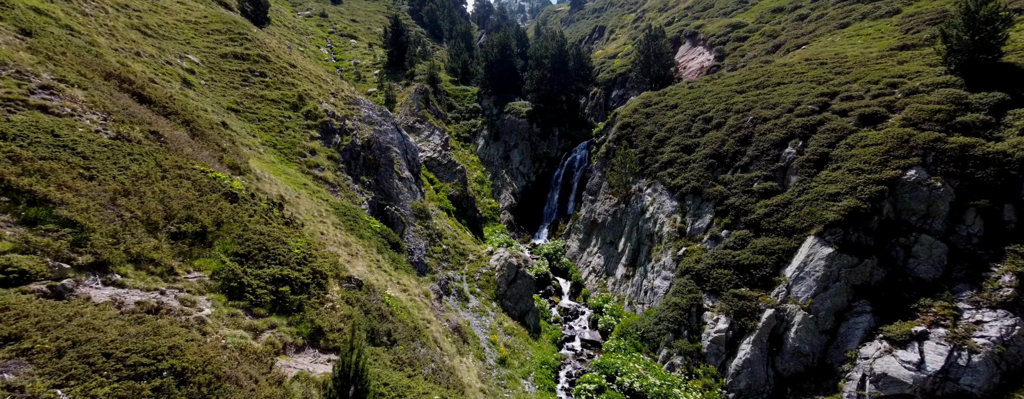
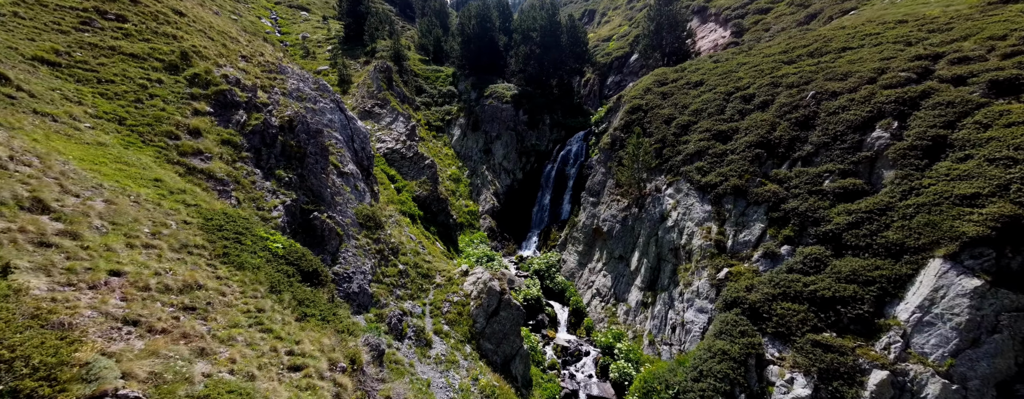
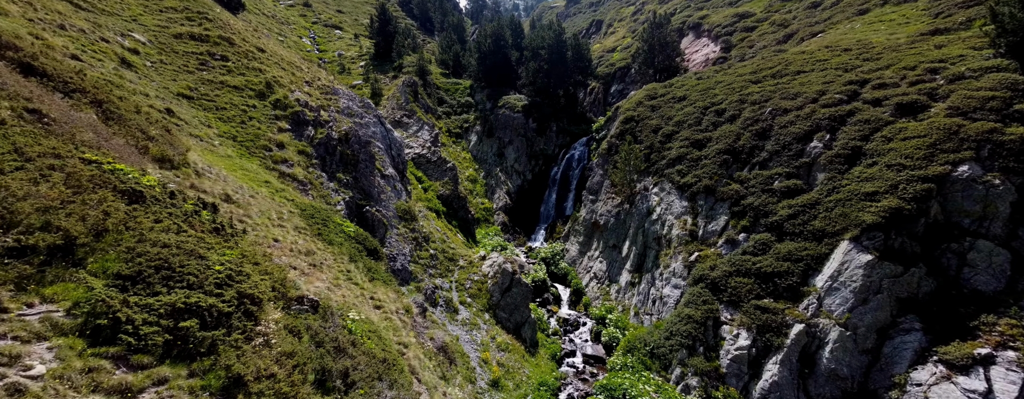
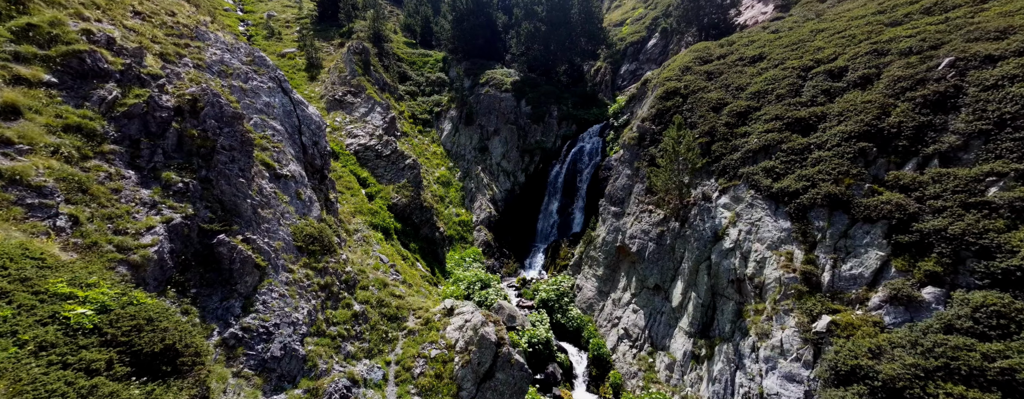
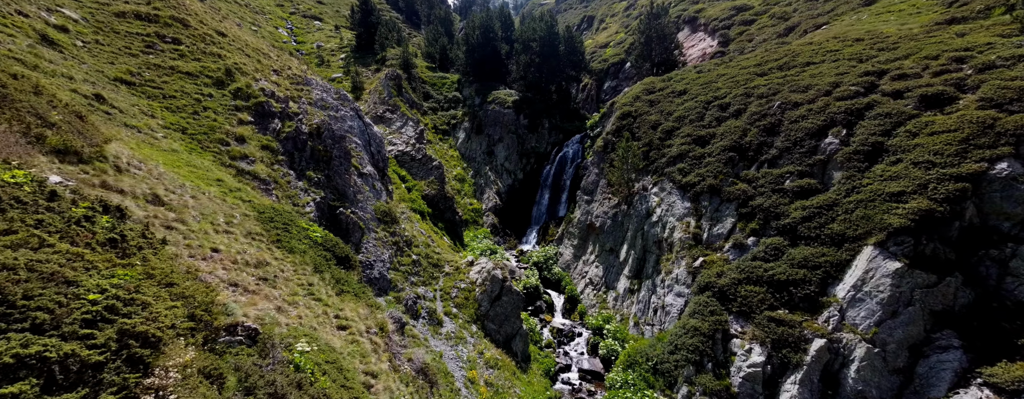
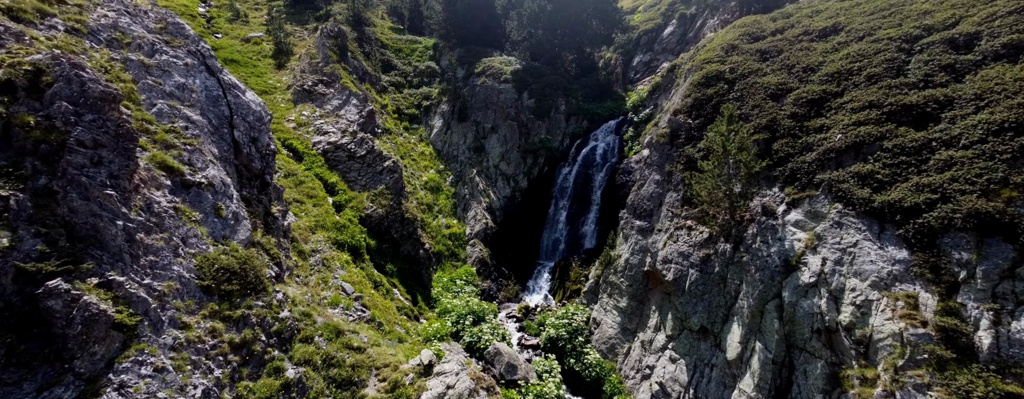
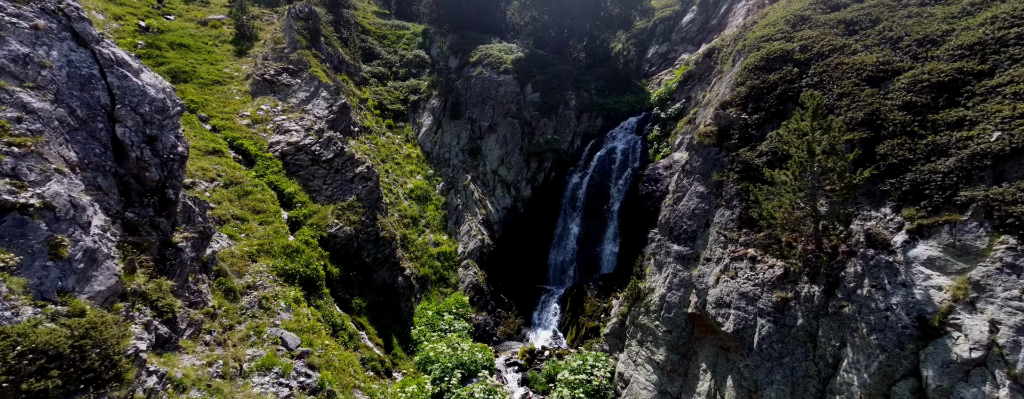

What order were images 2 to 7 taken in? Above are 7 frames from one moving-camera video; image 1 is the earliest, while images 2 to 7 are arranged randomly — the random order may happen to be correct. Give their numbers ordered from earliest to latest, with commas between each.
3, 5, 2, 4, 6, 7
